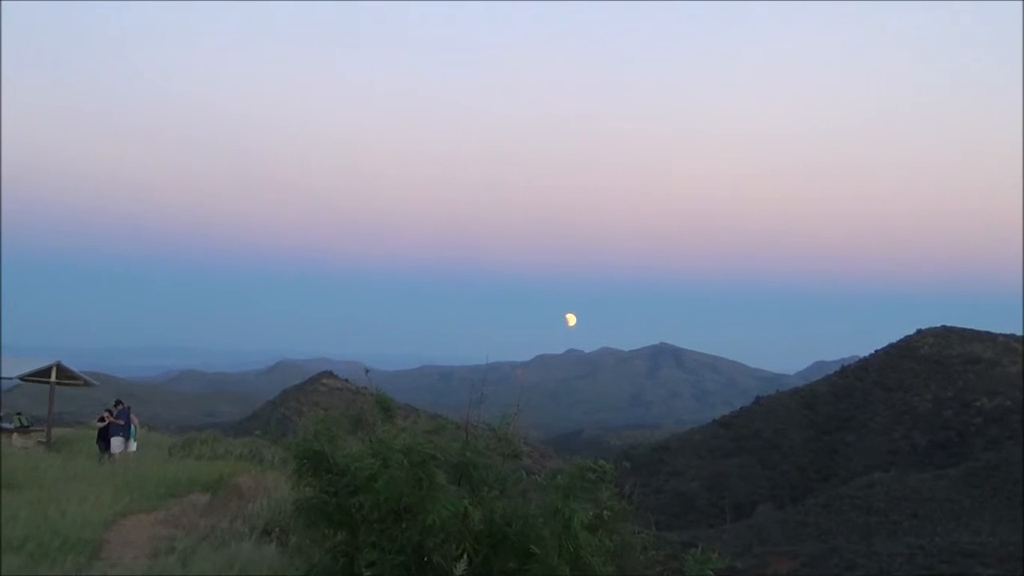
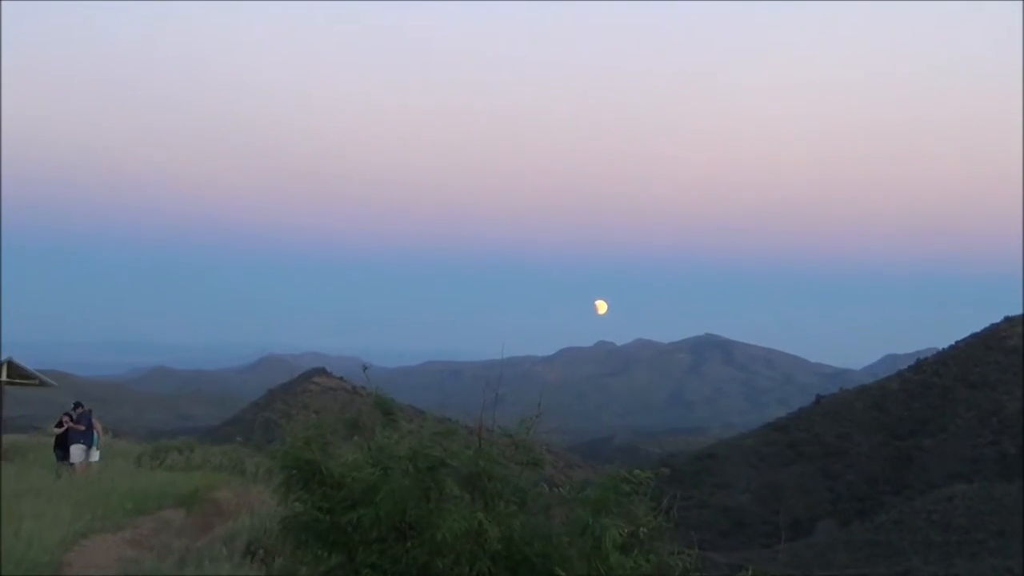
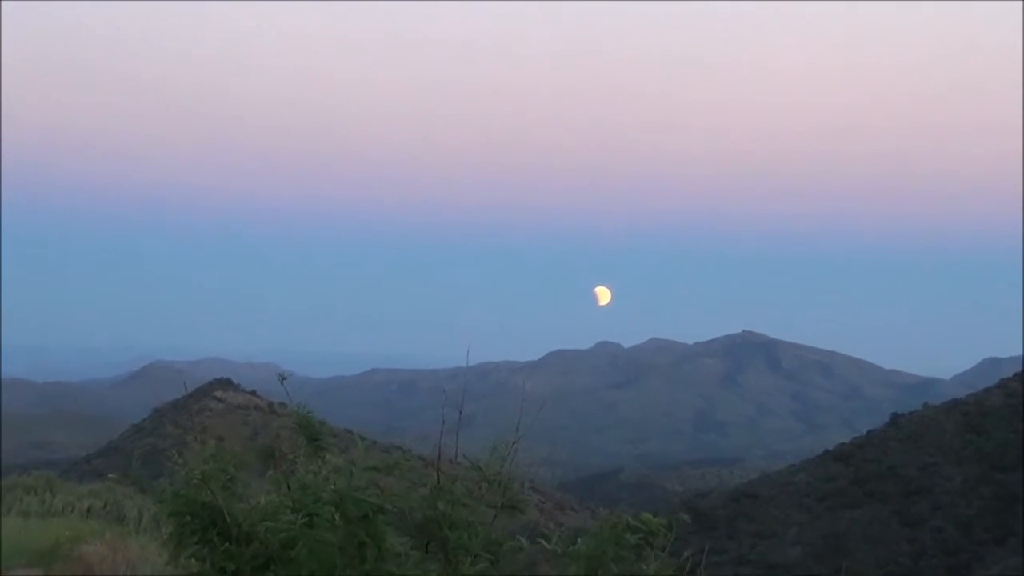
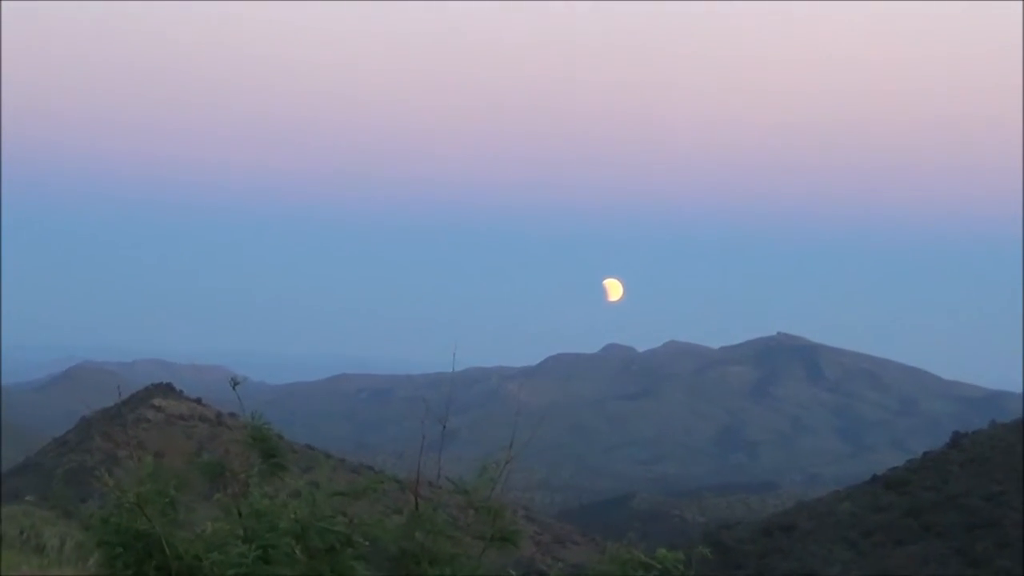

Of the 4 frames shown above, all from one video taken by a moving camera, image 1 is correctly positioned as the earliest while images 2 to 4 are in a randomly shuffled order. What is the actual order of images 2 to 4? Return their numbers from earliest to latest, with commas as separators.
2, 3, 4
